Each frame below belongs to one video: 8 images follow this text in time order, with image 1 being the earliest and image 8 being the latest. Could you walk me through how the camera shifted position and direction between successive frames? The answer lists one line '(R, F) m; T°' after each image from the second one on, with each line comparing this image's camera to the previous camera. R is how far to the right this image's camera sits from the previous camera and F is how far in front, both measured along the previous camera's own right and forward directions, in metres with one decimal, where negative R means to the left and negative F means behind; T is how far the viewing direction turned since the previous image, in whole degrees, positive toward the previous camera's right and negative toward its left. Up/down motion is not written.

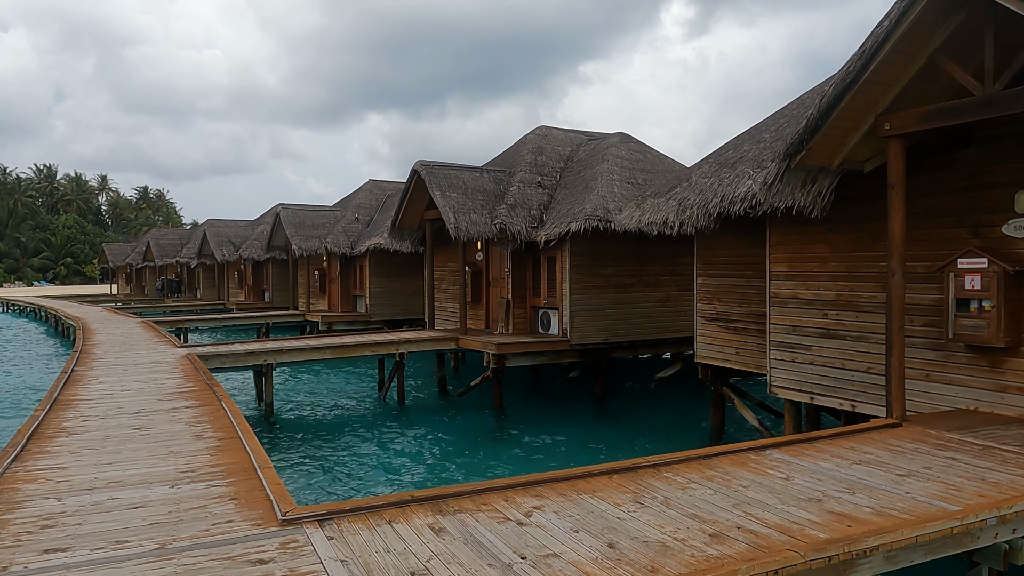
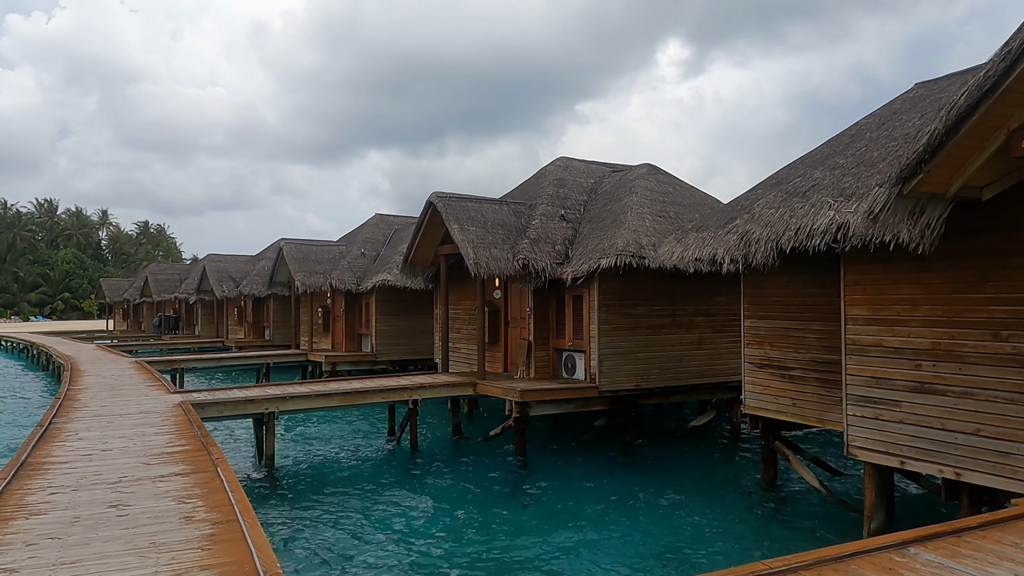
(-0.4, +1.0) m; 0°
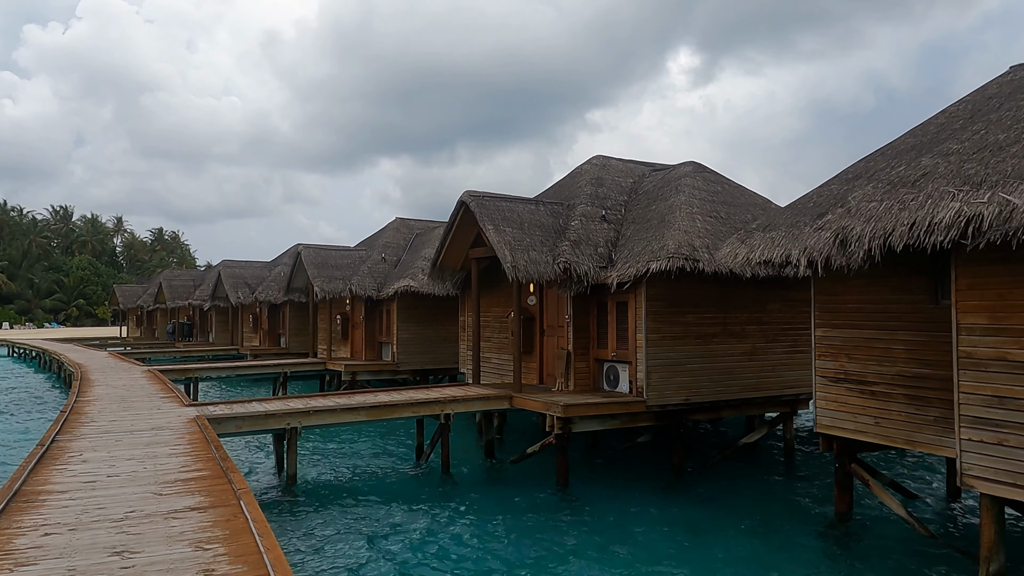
(-0.4, +0.9) m; -1°
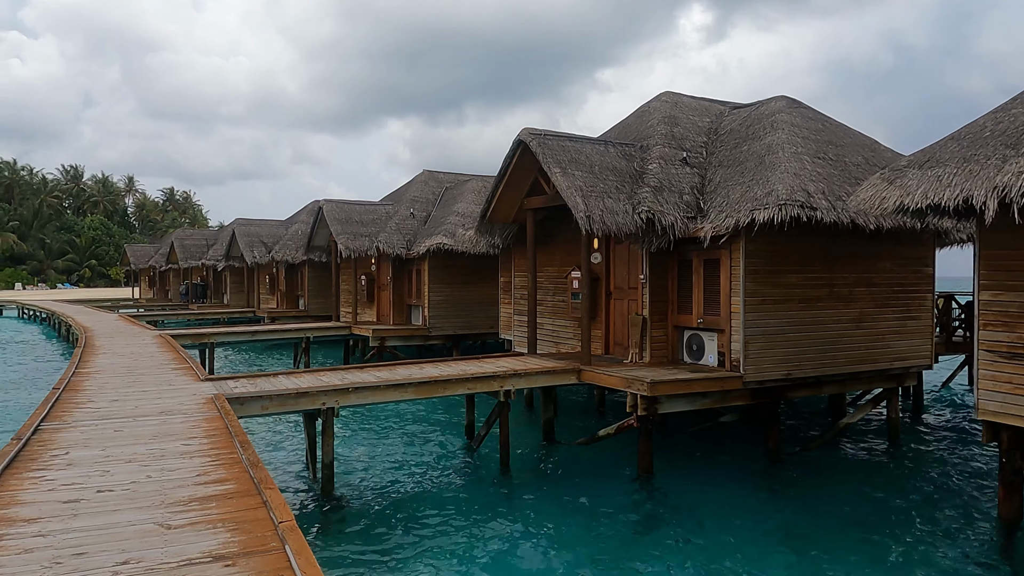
(-0.7, +1.7) m; -1°
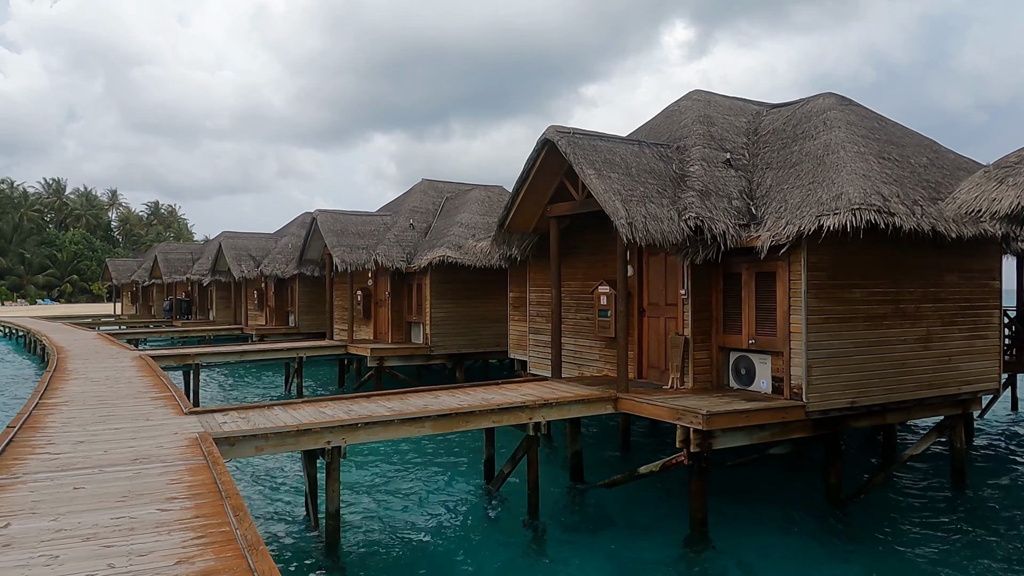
(-0.5, +1.1) m; +1°
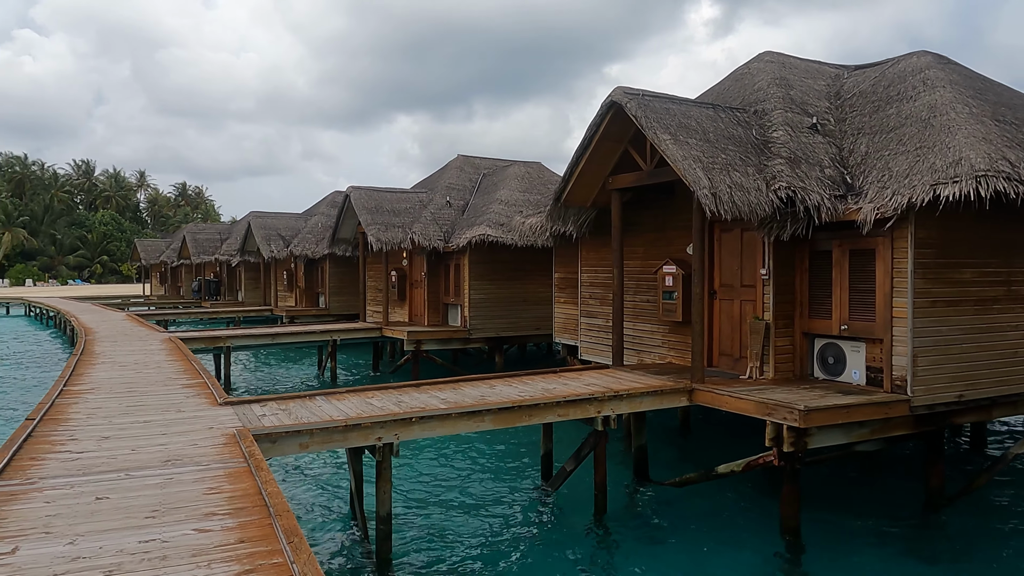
(-0.4, +0.8) m; -2°
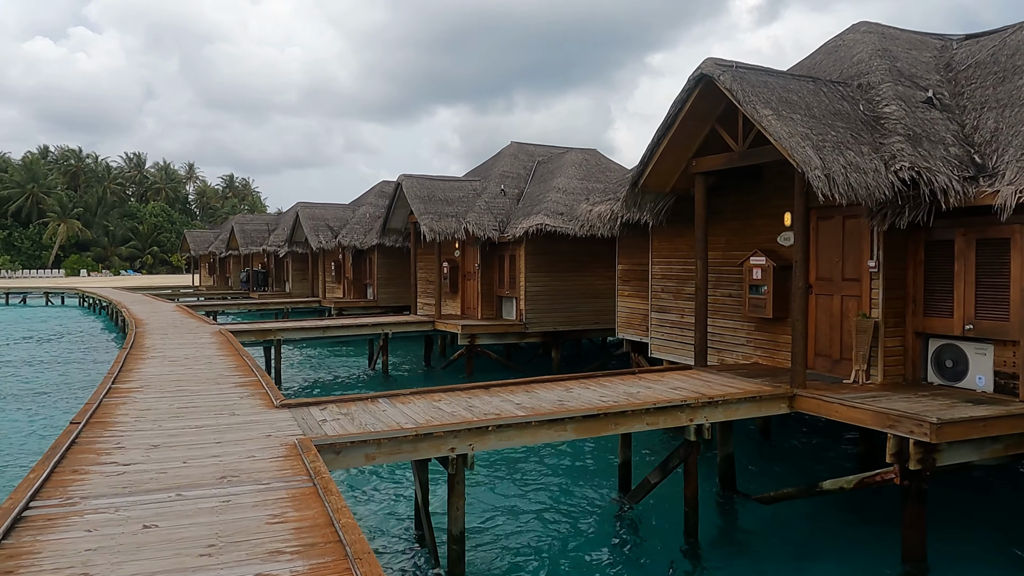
(-0.4, +0.7) m; -3°
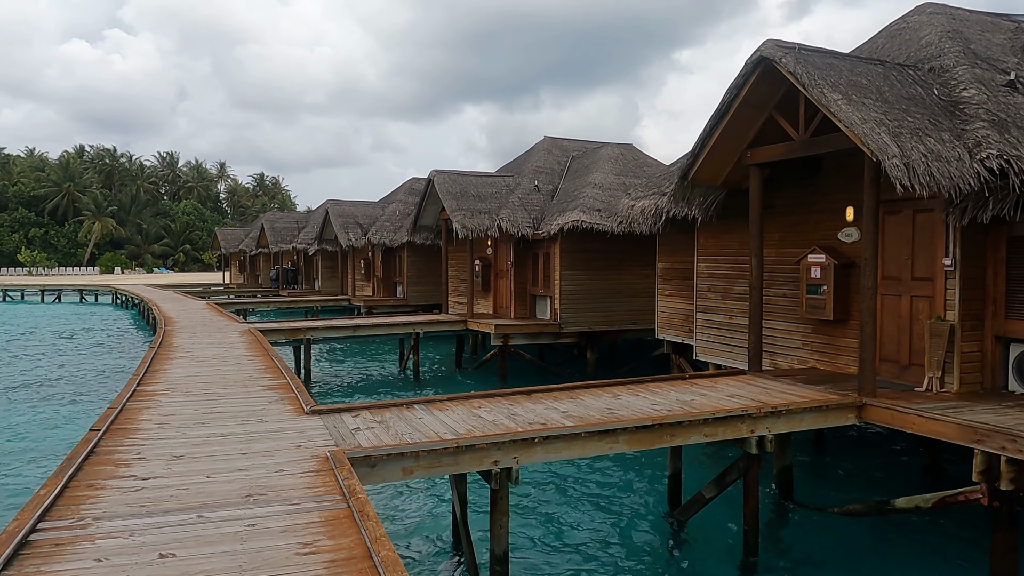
(-0.1, +0.4) m; -2°
